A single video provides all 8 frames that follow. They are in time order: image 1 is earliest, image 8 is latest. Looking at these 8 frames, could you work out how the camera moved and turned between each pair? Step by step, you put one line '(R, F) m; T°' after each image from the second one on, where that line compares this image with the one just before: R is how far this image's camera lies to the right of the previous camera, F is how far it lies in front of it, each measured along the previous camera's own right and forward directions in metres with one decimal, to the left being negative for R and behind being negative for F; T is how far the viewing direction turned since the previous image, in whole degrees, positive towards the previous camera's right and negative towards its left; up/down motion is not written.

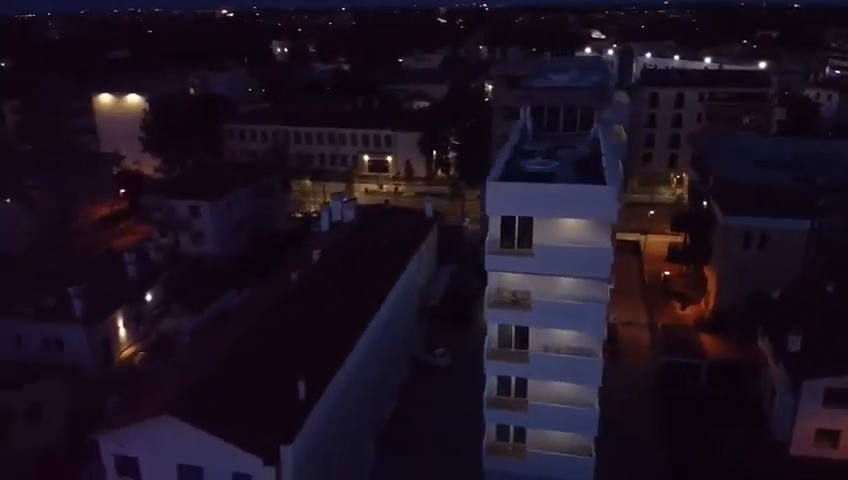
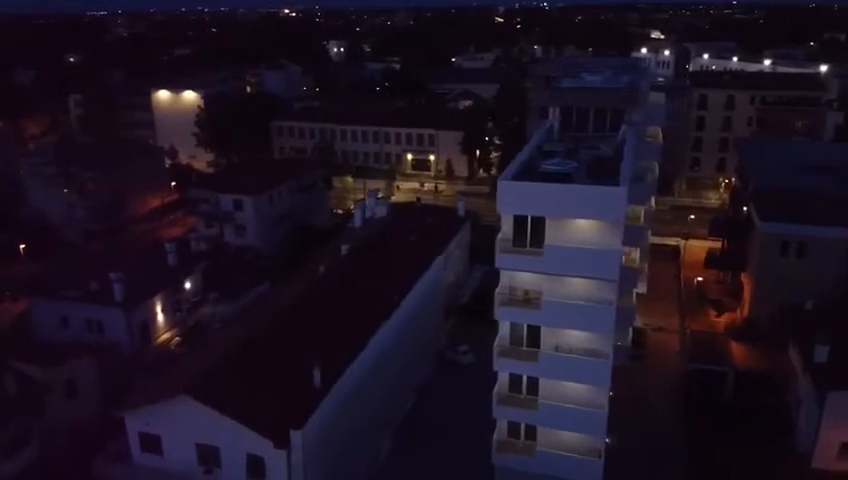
(+1.1, -0.3) m; -5°
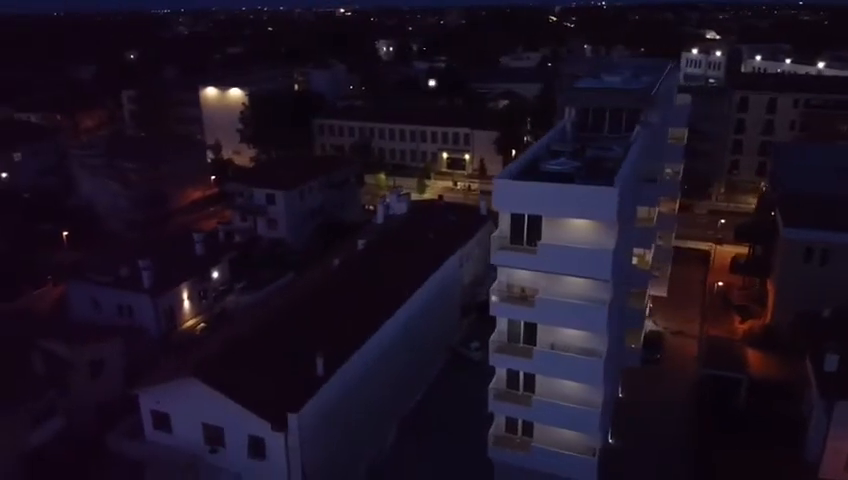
(+1.5, -0.4) m; -4°
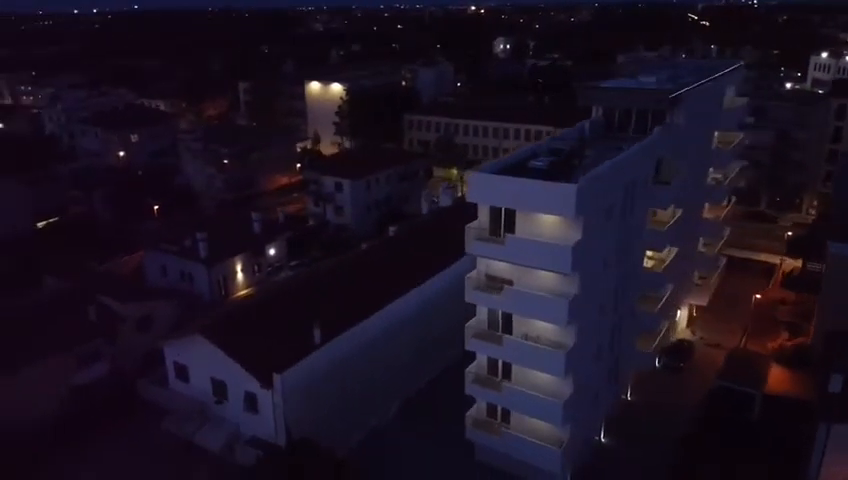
(+4.2, -0.9) m; -10°
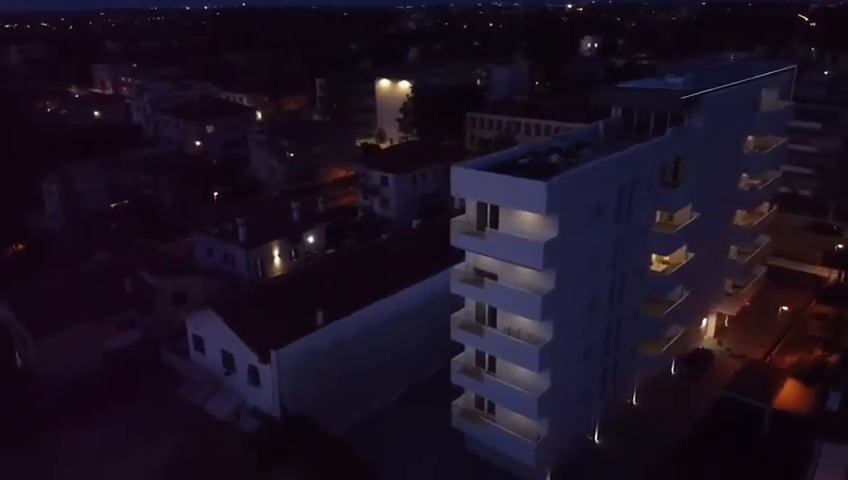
(+3.0, -0.6) m; -8°
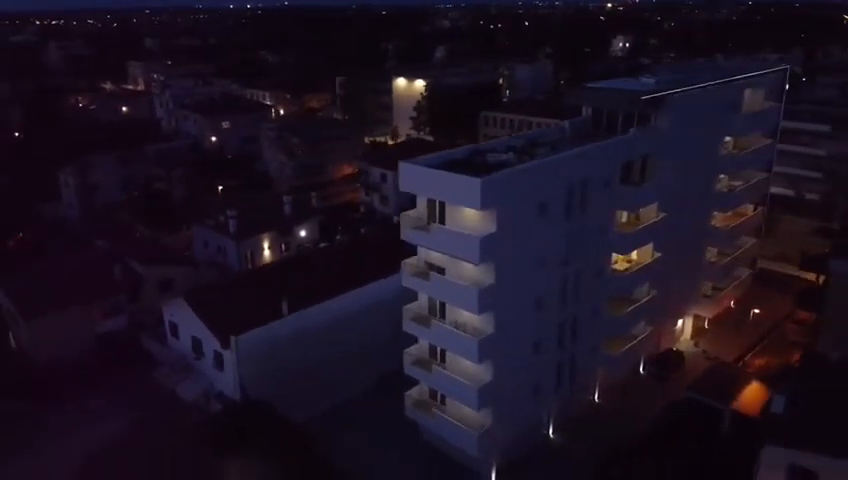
(+2.7, -0.5) m; -3°
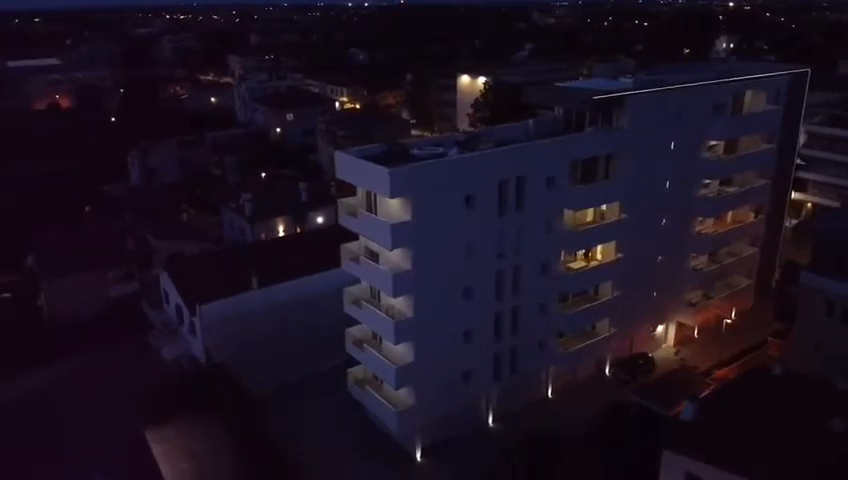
(+5.5, -0.6) m; -9°
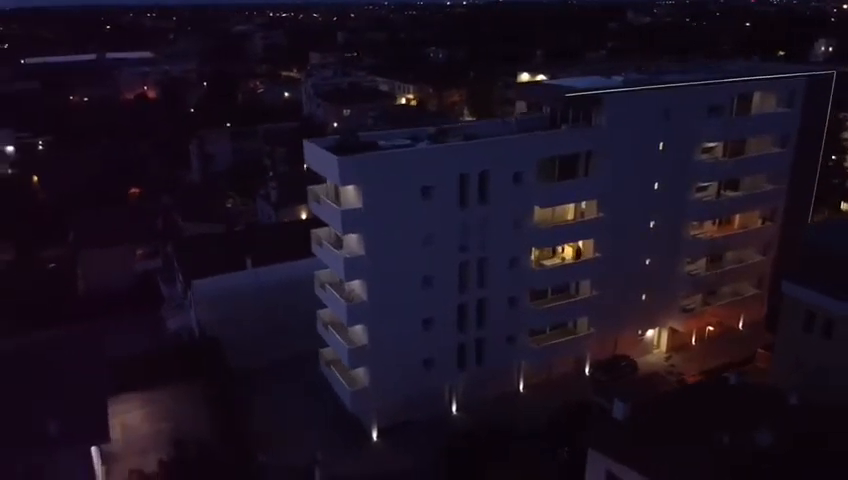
(+4.3, -0.5) m; -8°
